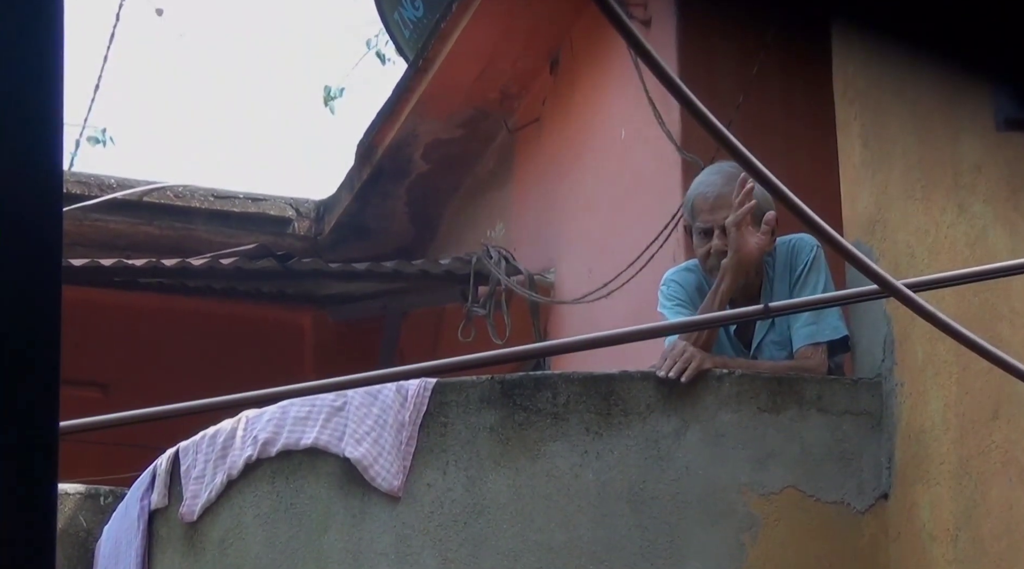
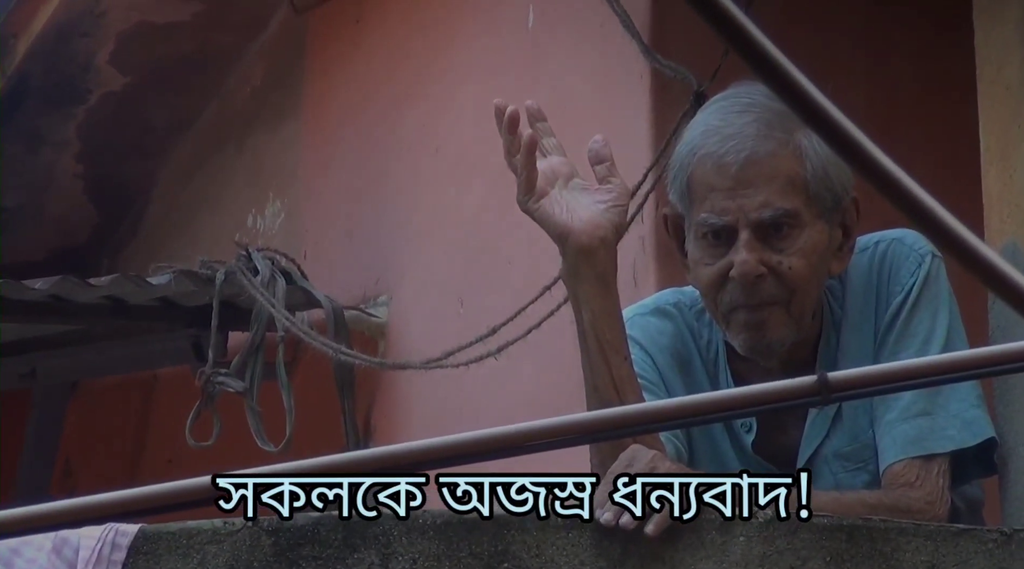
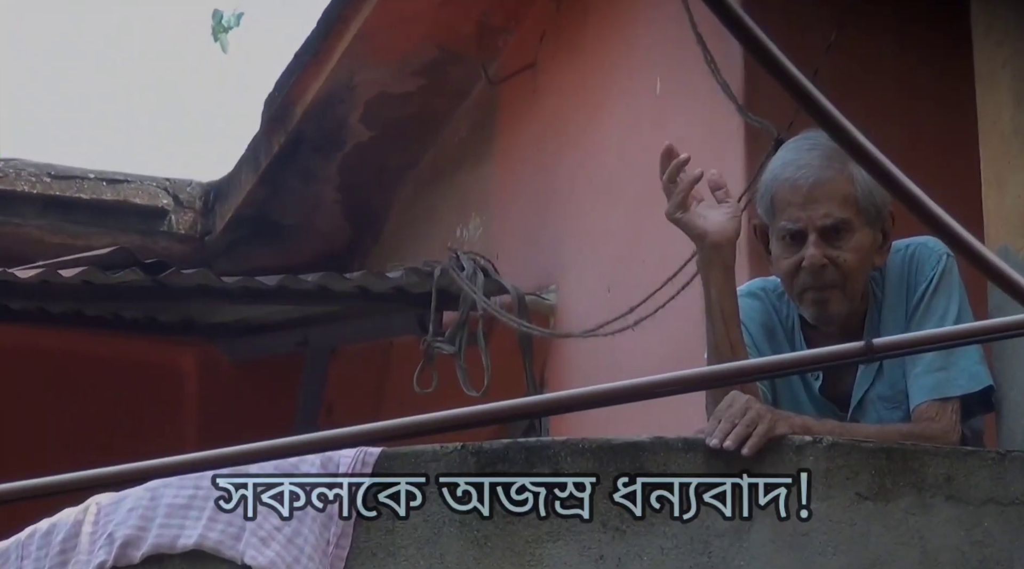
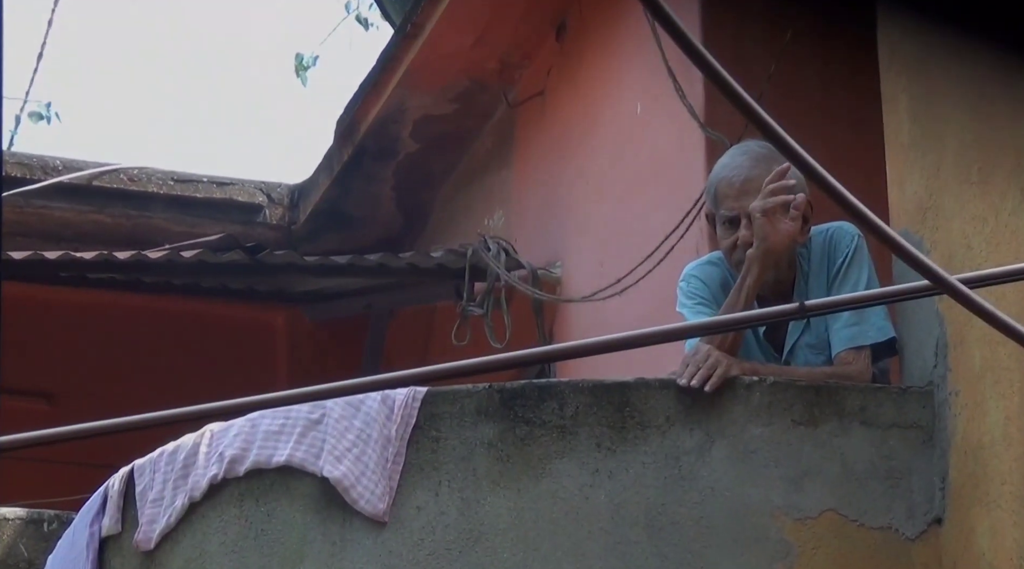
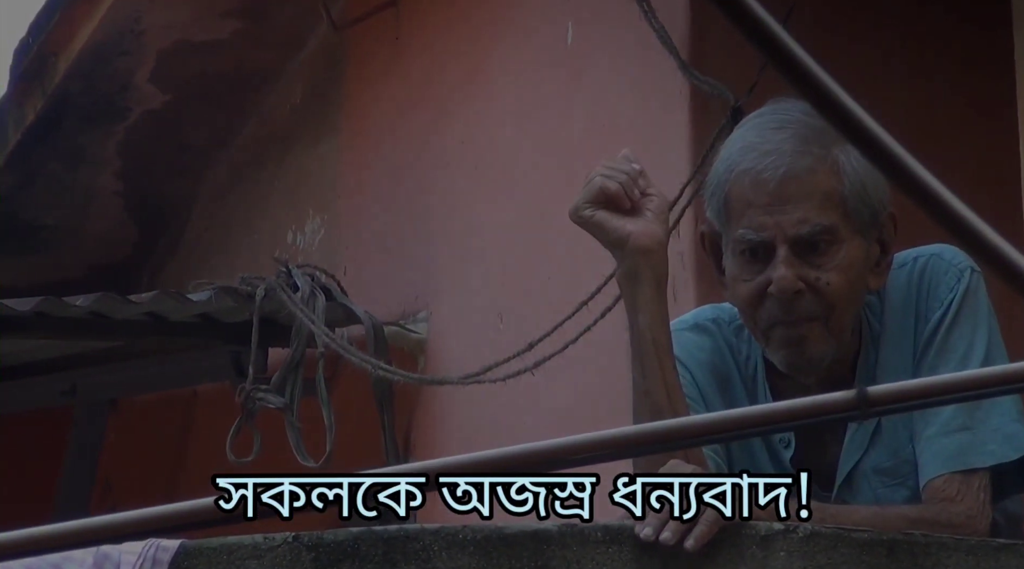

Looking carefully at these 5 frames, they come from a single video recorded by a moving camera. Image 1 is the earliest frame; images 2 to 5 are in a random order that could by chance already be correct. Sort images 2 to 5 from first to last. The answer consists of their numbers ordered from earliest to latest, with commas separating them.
4, 3, 2, 5
